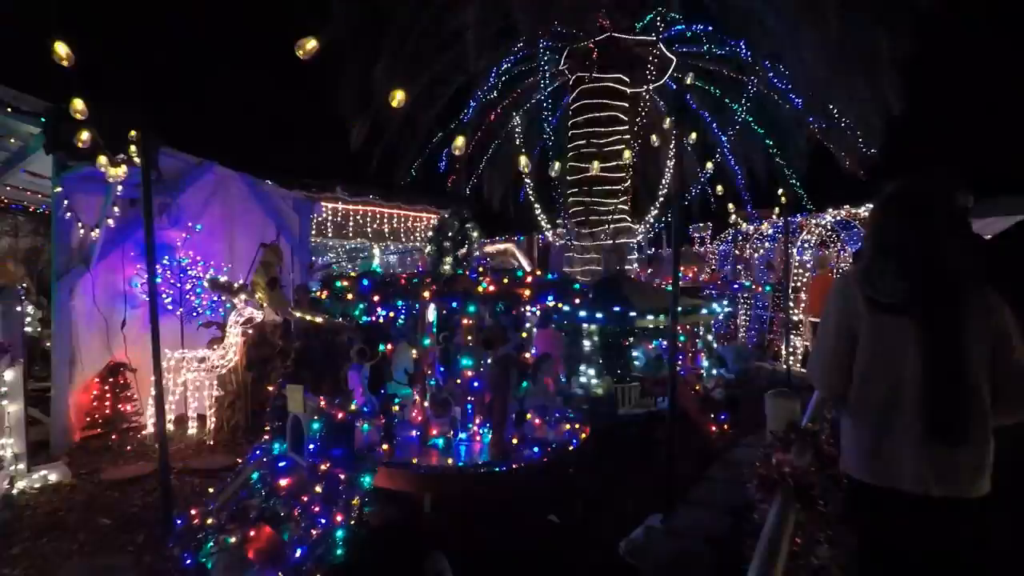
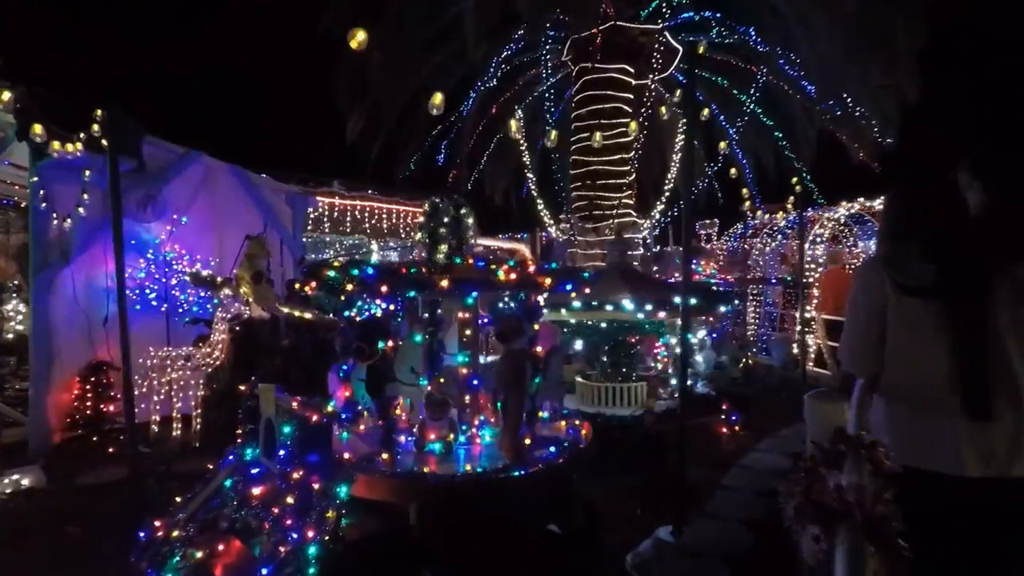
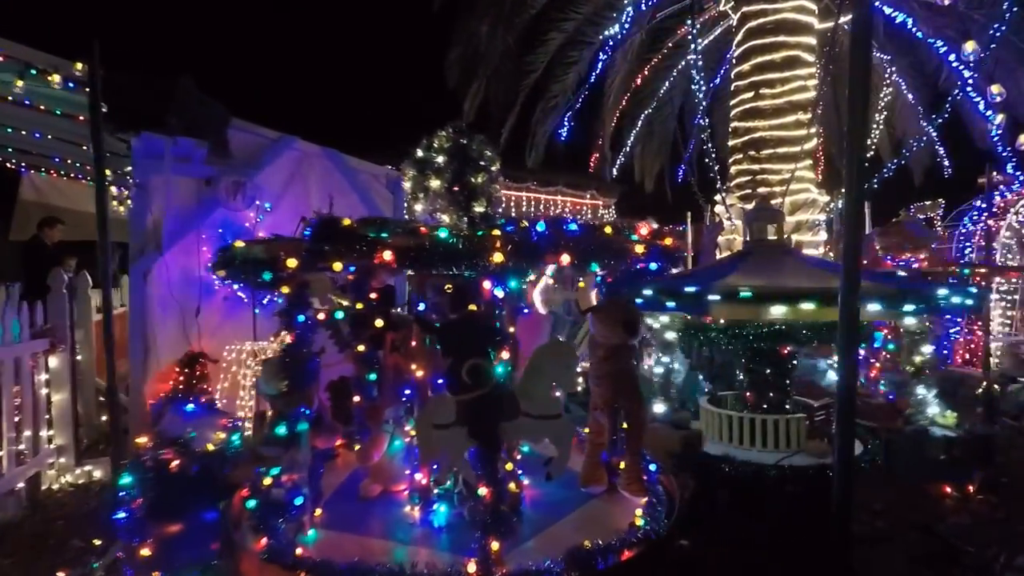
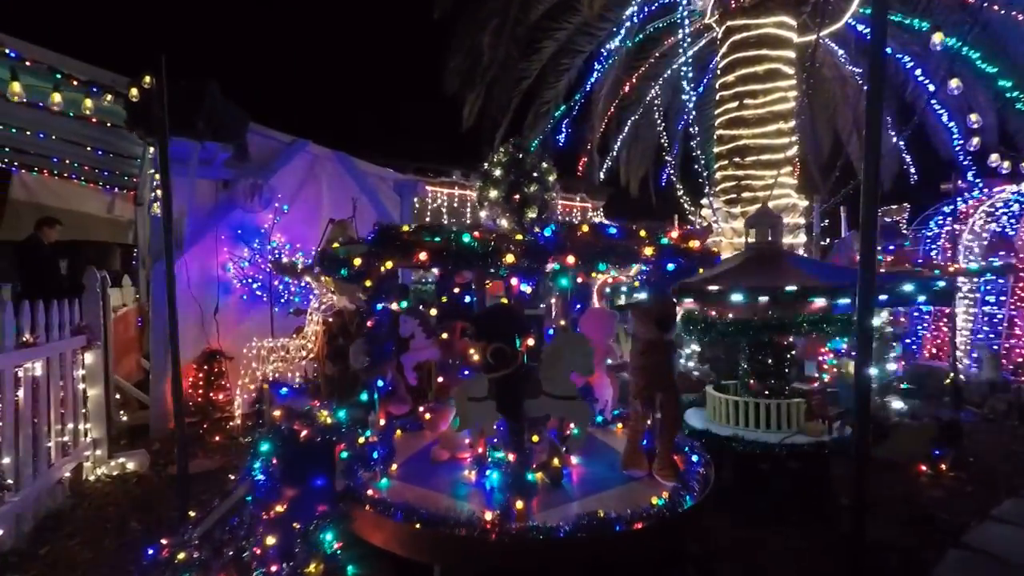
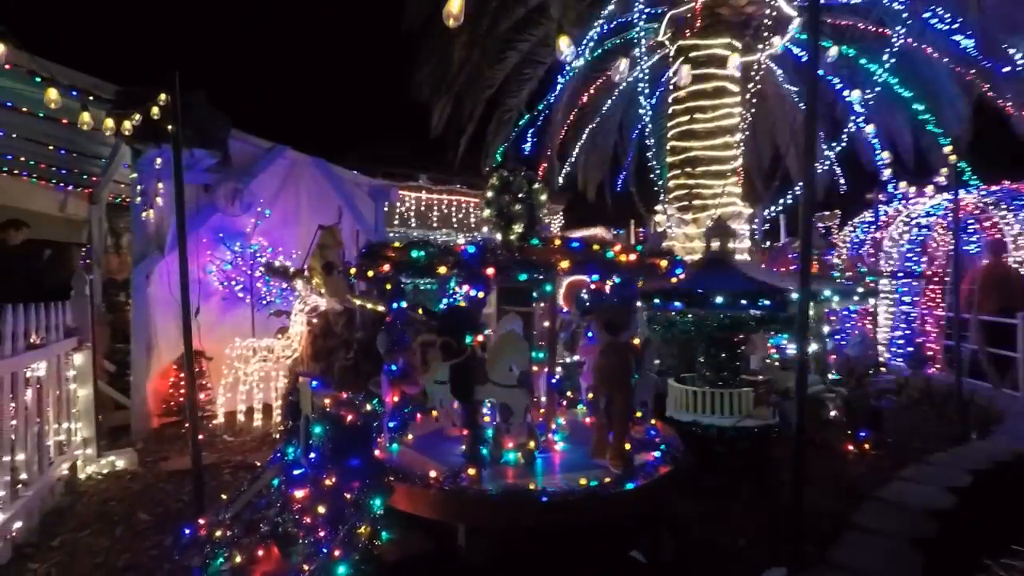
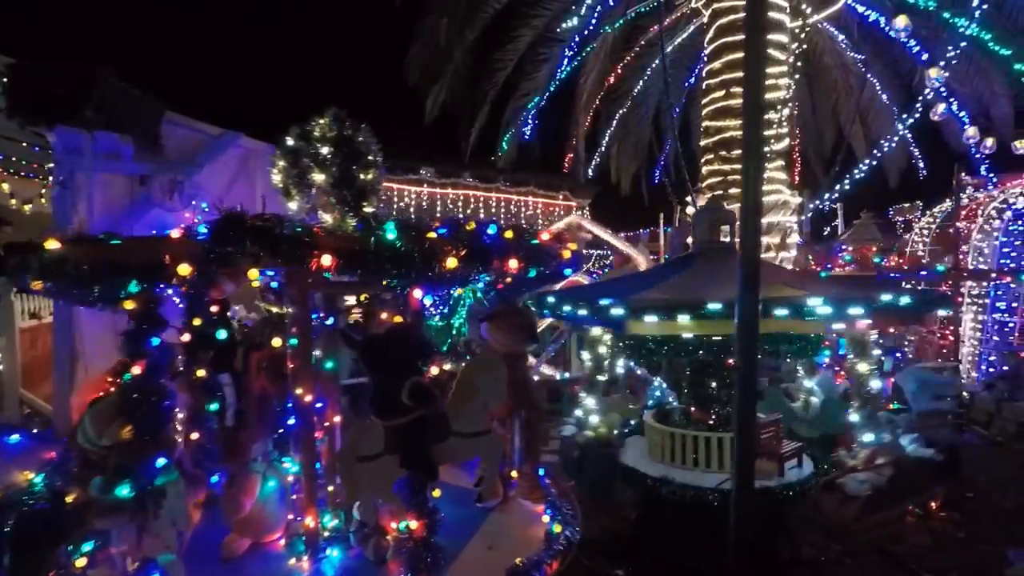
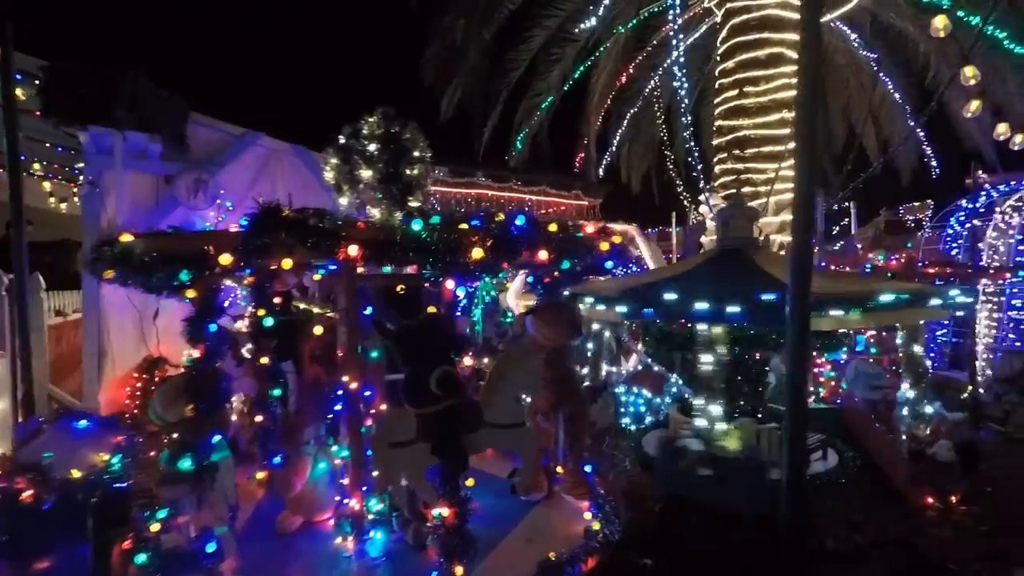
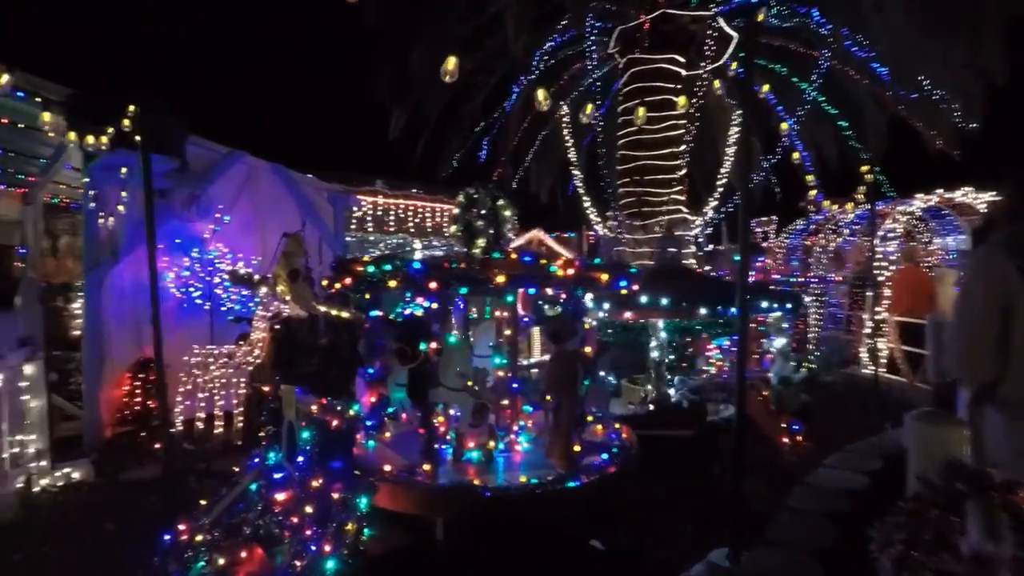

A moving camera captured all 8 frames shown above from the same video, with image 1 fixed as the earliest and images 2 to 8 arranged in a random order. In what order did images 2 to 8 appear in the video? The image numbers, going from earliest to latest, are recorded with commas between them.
2, 8, 5, 4, 3, 7, 6
